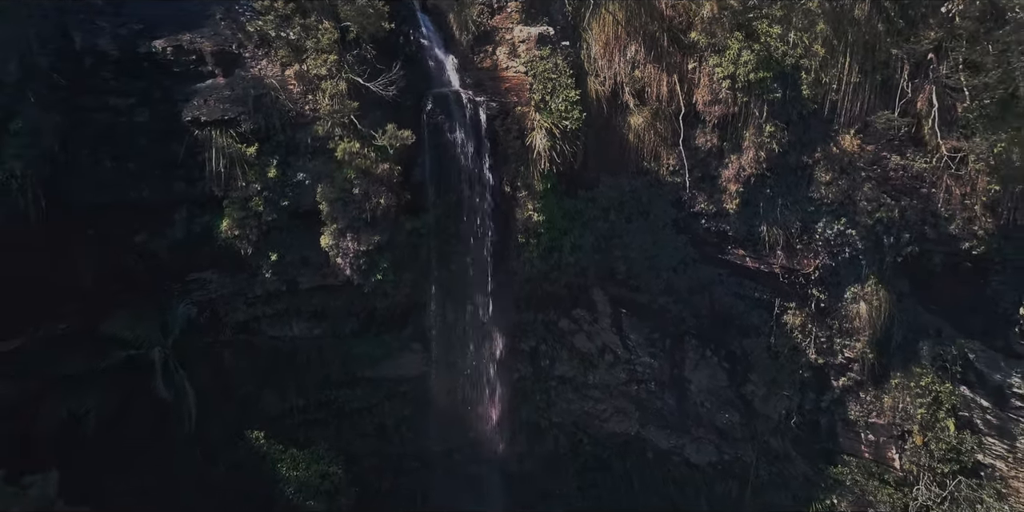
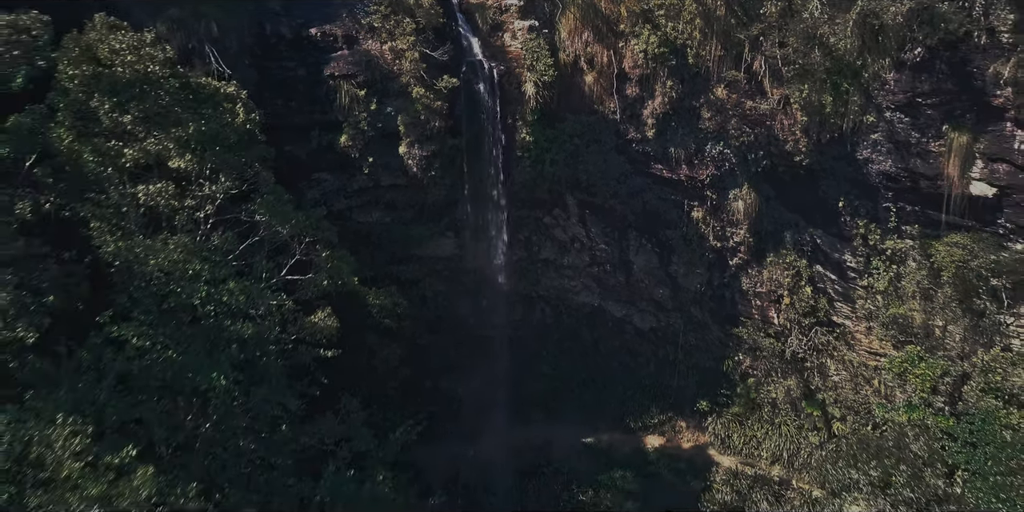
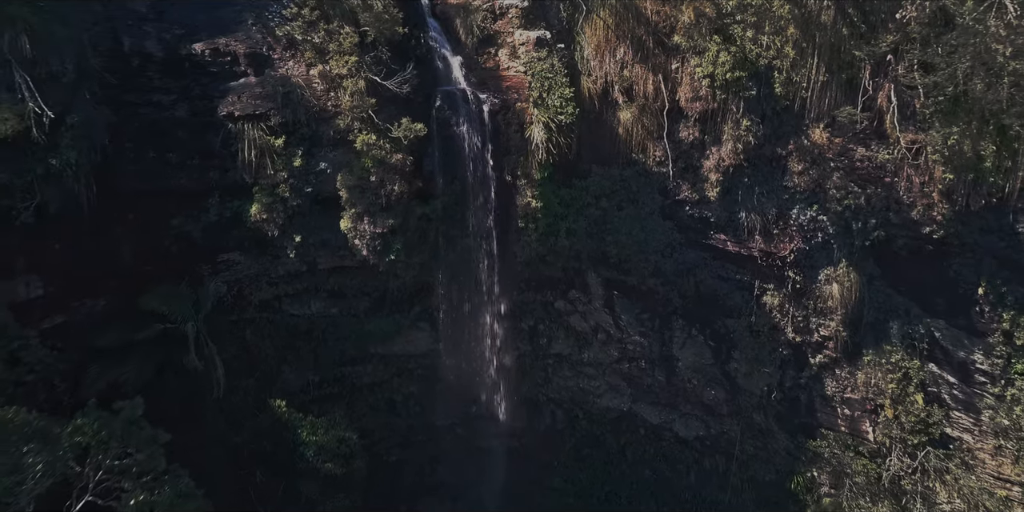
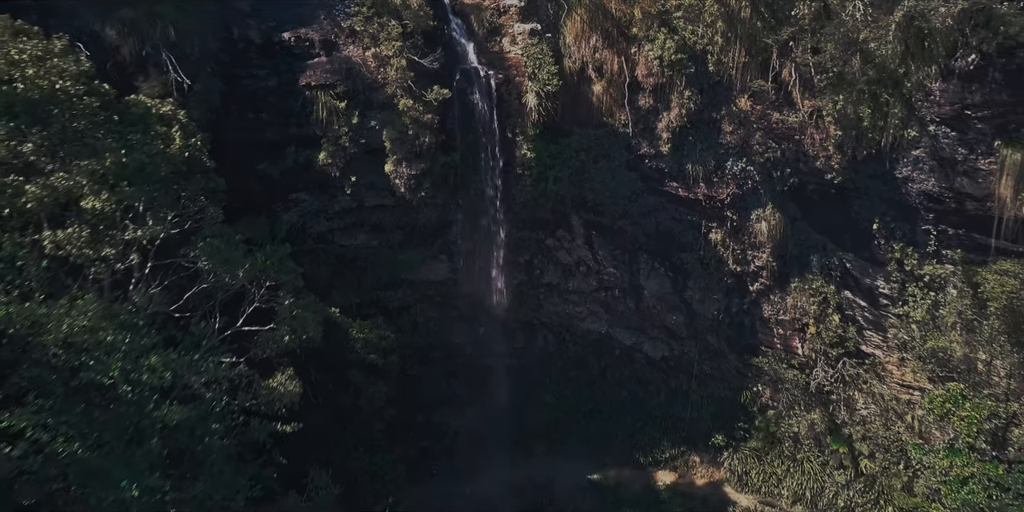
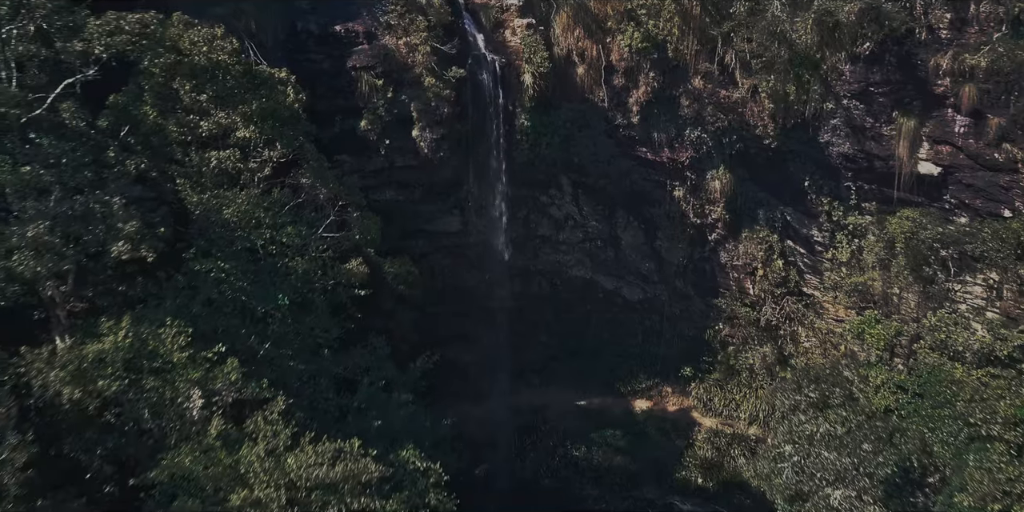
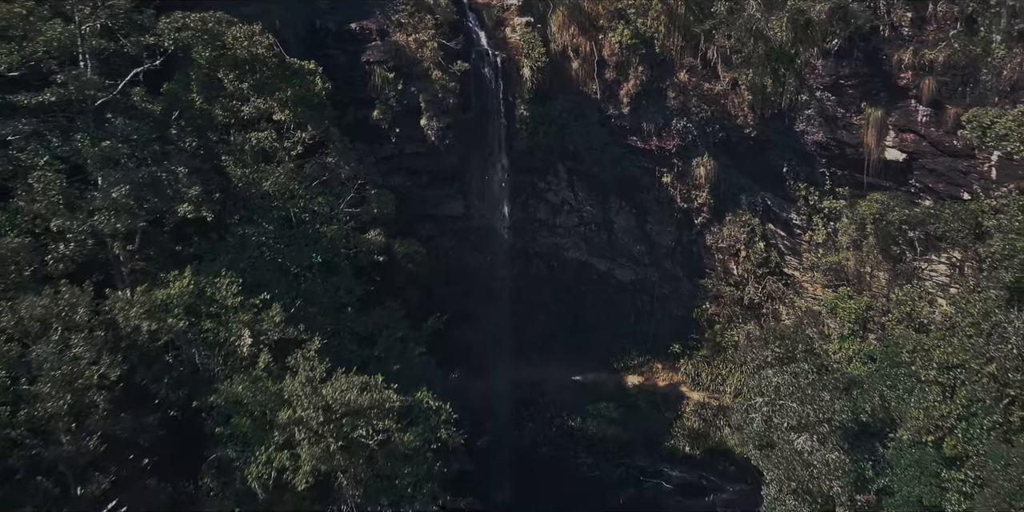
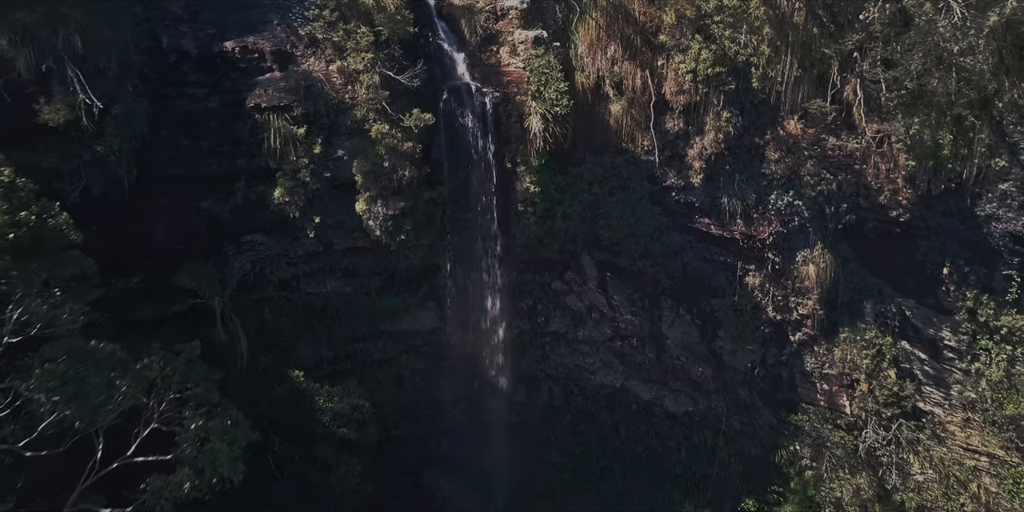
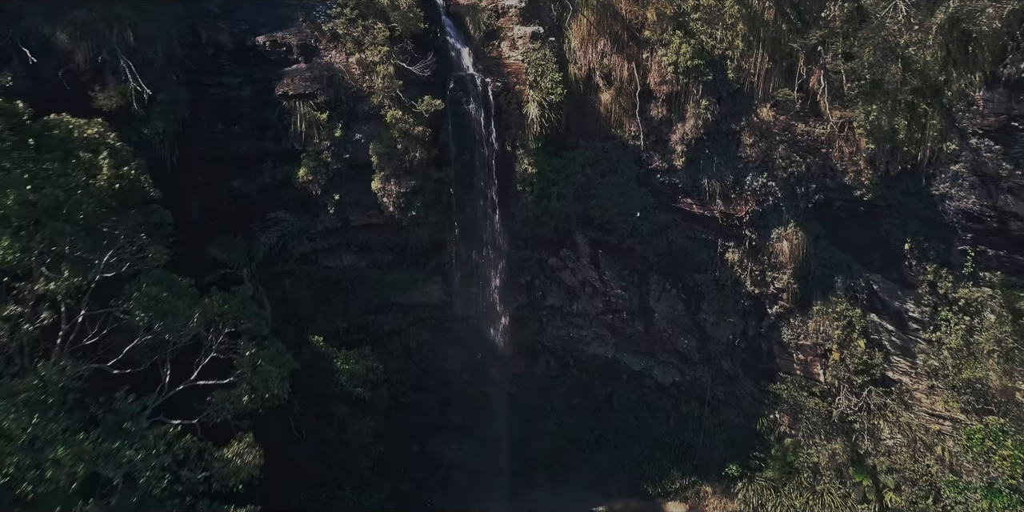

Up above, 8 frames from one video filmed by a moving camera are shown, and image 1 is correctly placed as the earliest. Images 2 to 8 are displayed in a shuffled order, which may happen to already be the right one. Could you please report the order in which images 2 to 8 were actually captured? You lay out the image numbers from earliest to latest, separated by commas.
3, 7, 8, 4, 2, 5, 6
